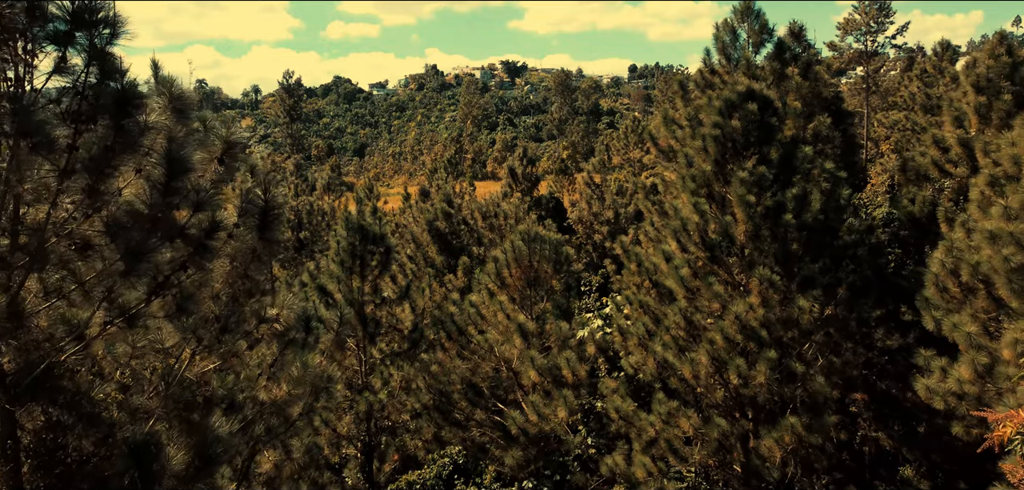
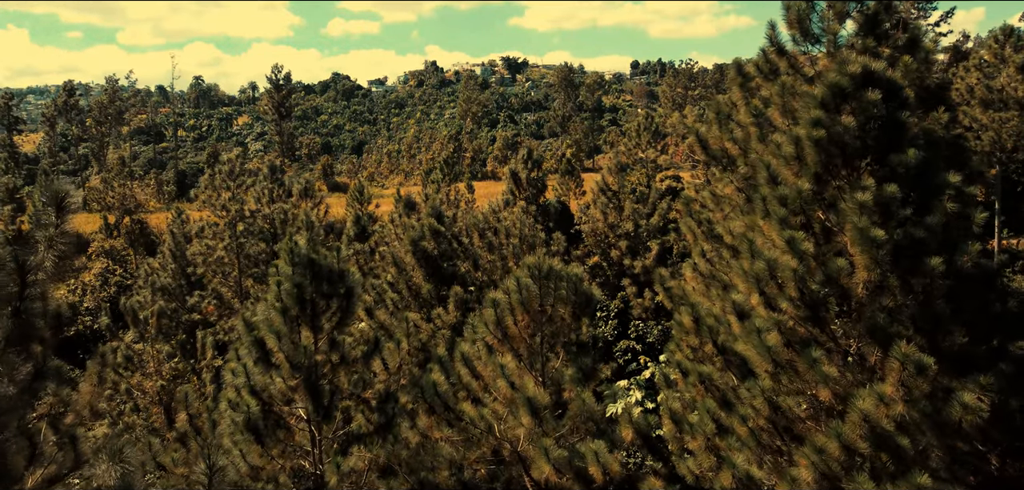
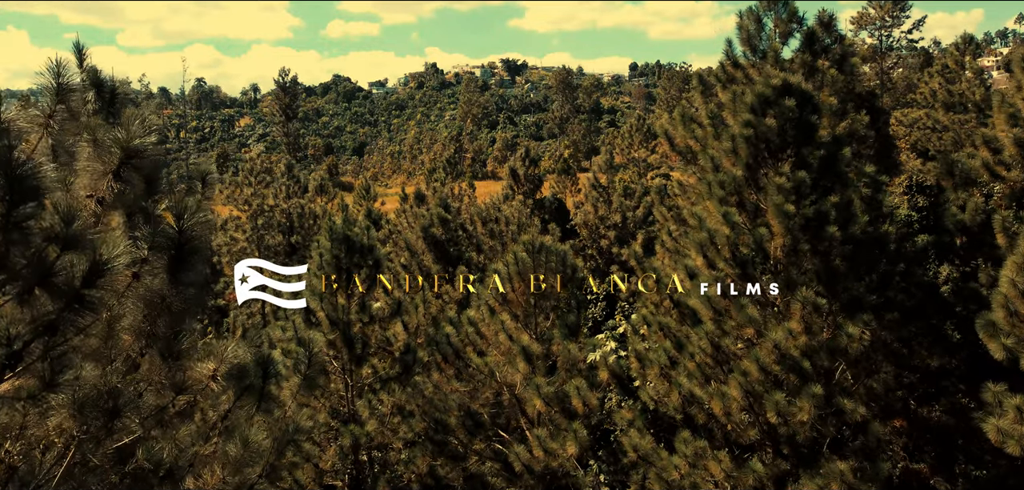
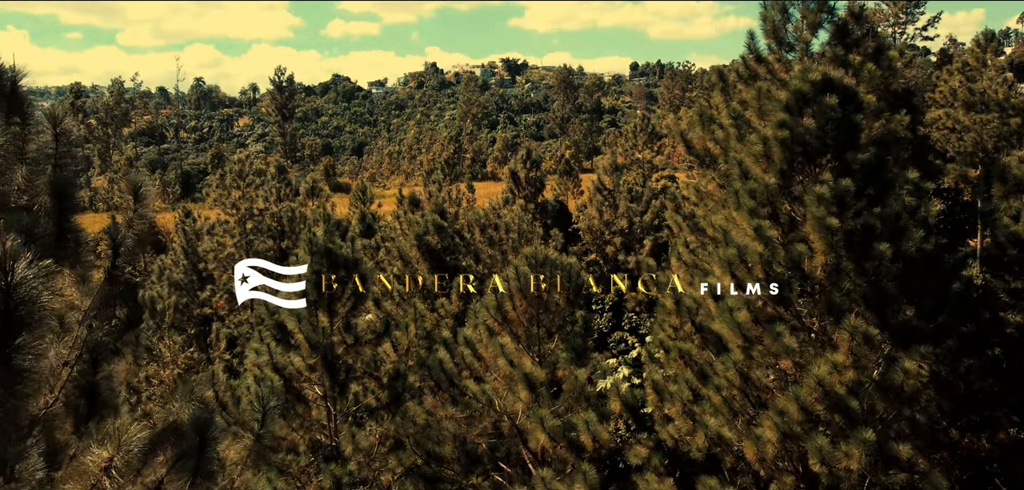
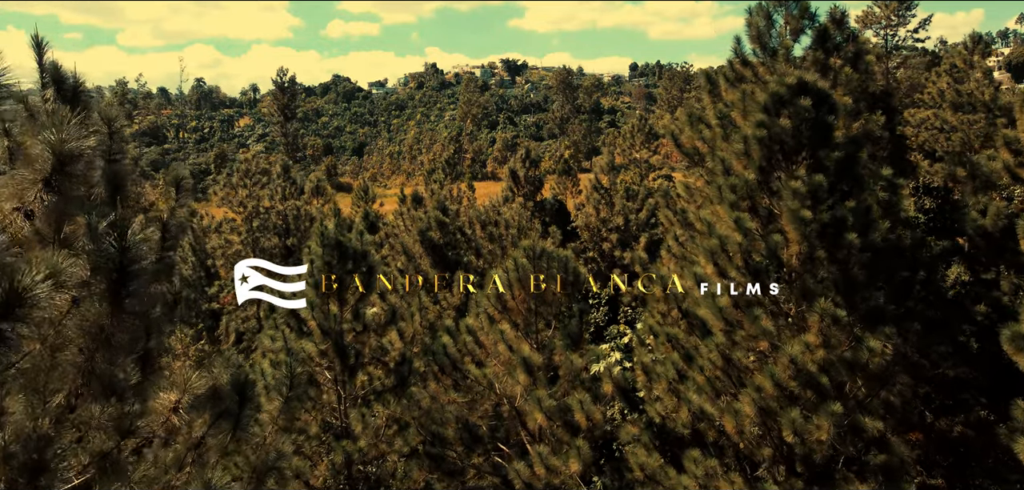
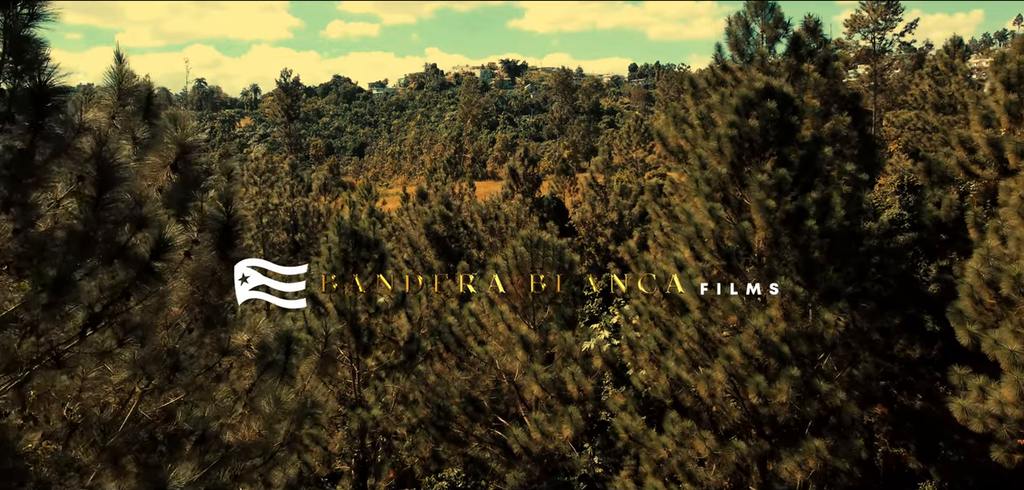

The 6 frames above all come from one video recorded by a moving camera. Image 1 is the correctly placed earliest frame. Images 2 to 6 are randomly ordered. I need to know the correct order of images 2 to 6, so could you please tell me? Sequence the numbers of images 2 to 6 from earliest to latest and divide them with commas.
6, 3, 5, 4, 2
